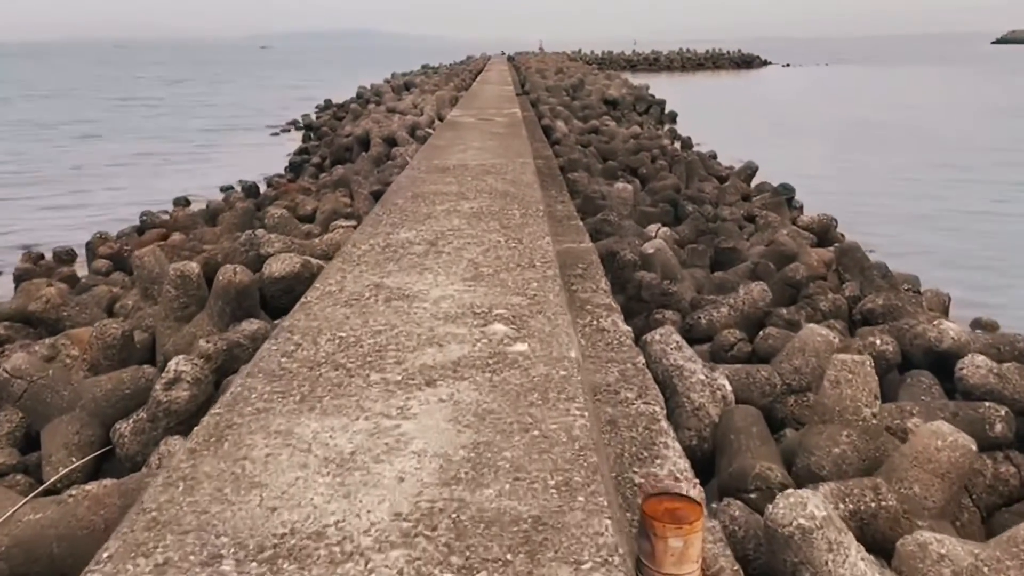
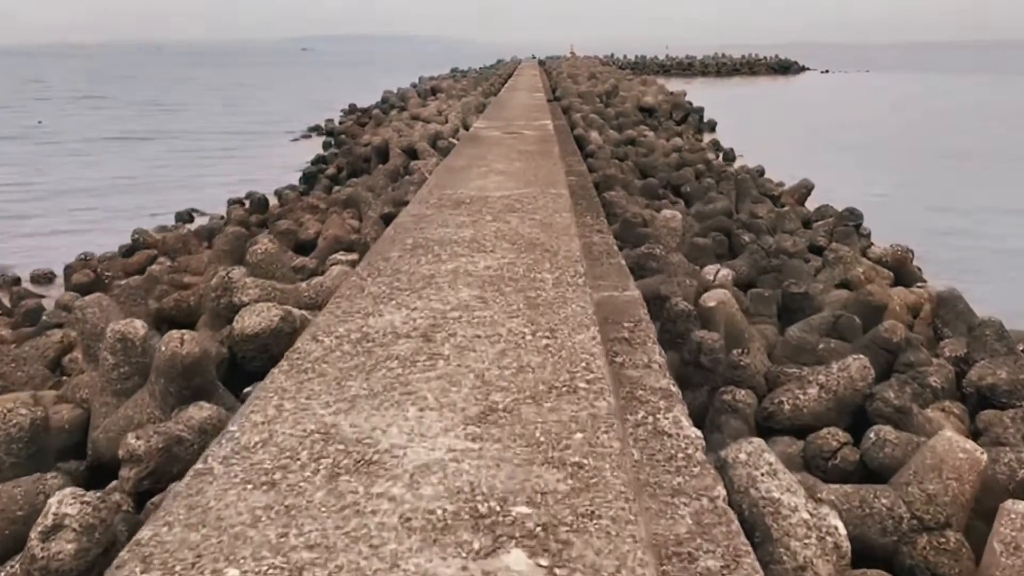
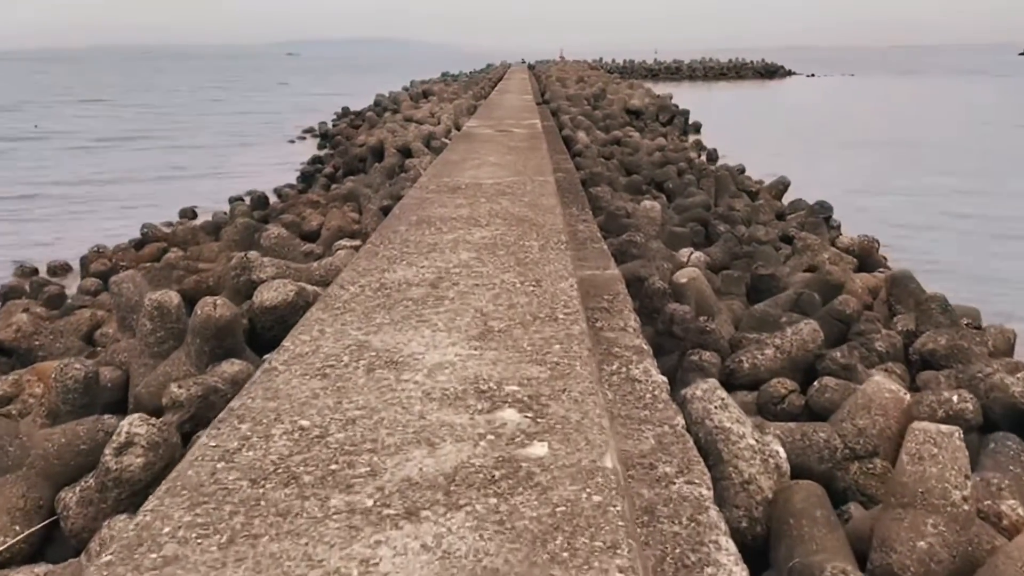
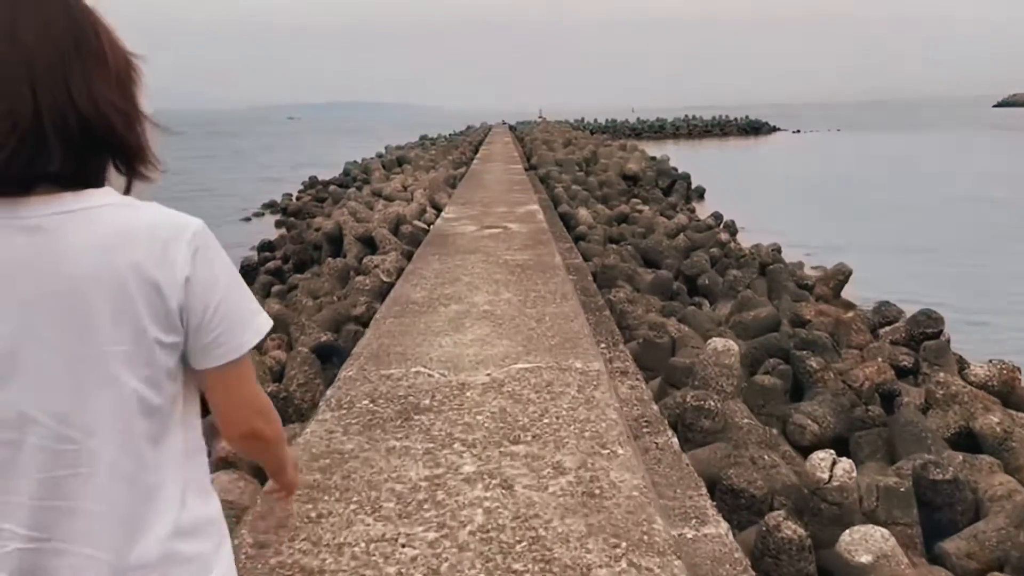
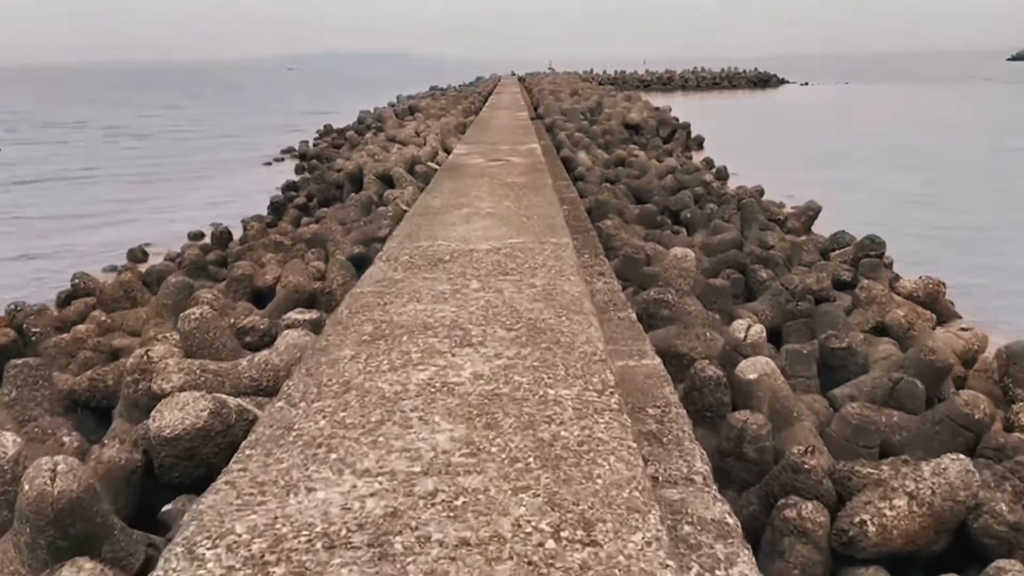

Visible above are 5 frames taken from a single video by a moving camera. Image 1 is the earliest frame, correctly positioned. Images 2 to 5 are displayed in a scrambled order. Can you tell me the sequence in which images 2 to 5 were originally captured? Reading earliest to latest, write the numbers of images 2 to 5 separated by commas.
3, 2, 5, 4
